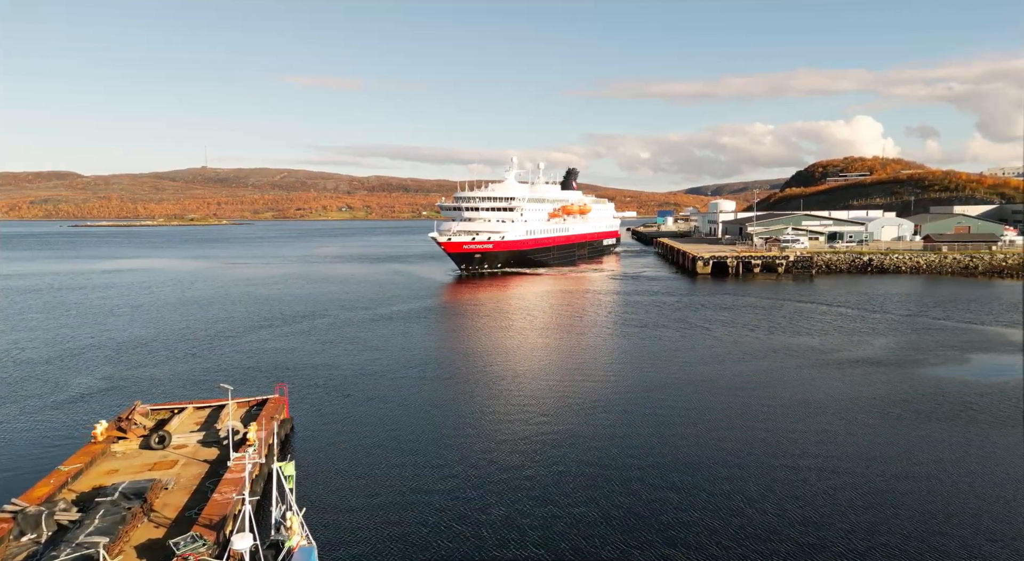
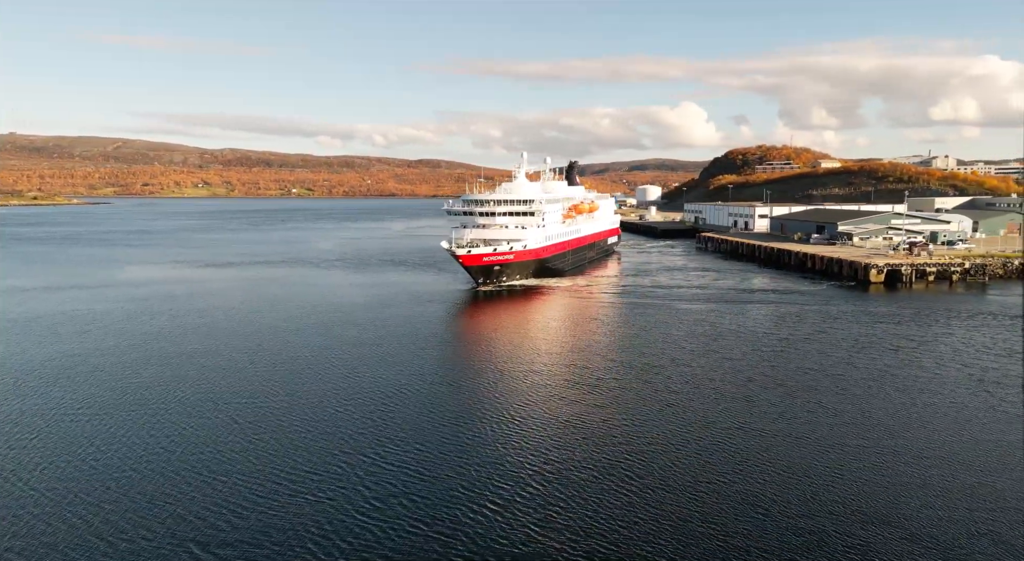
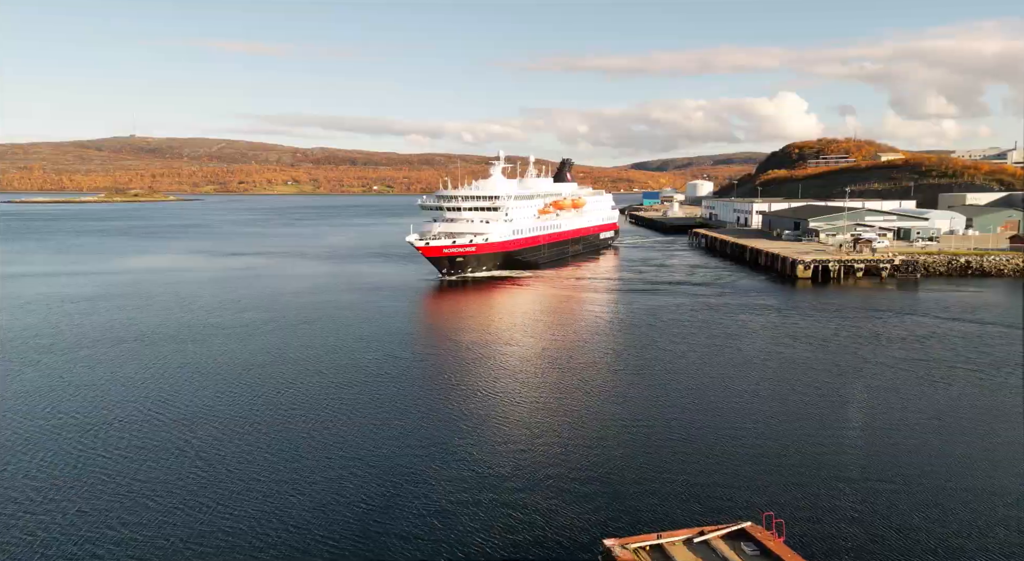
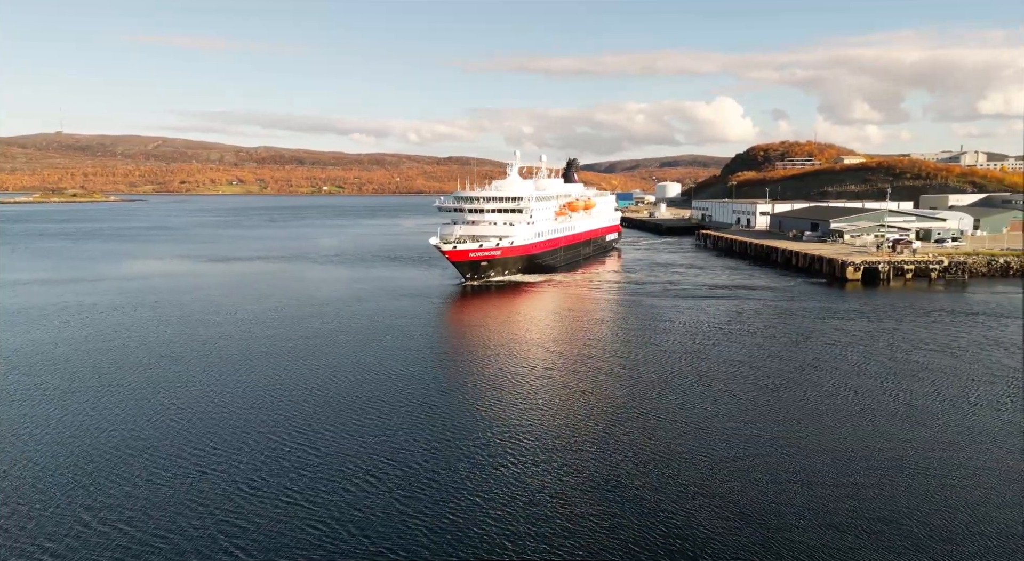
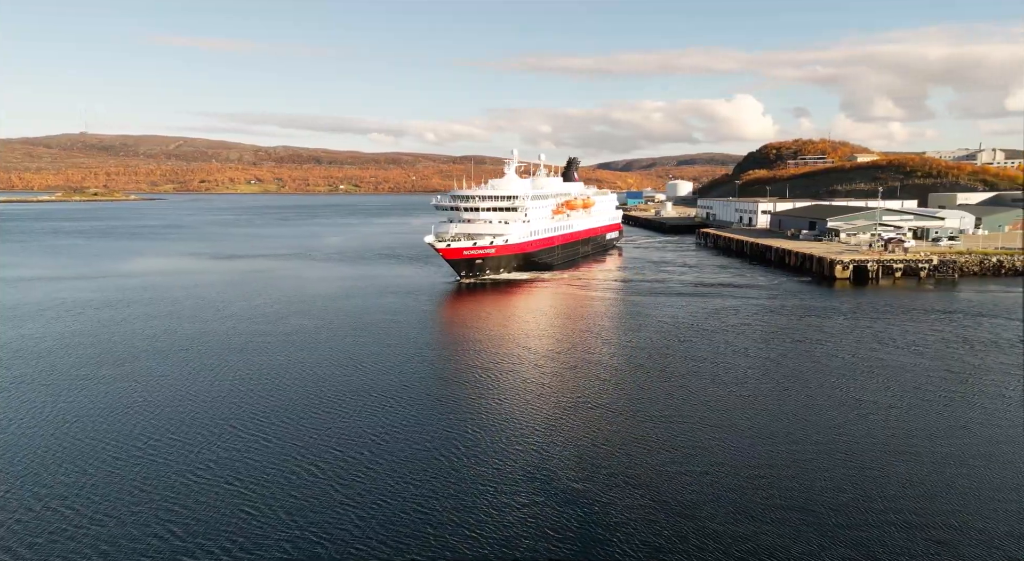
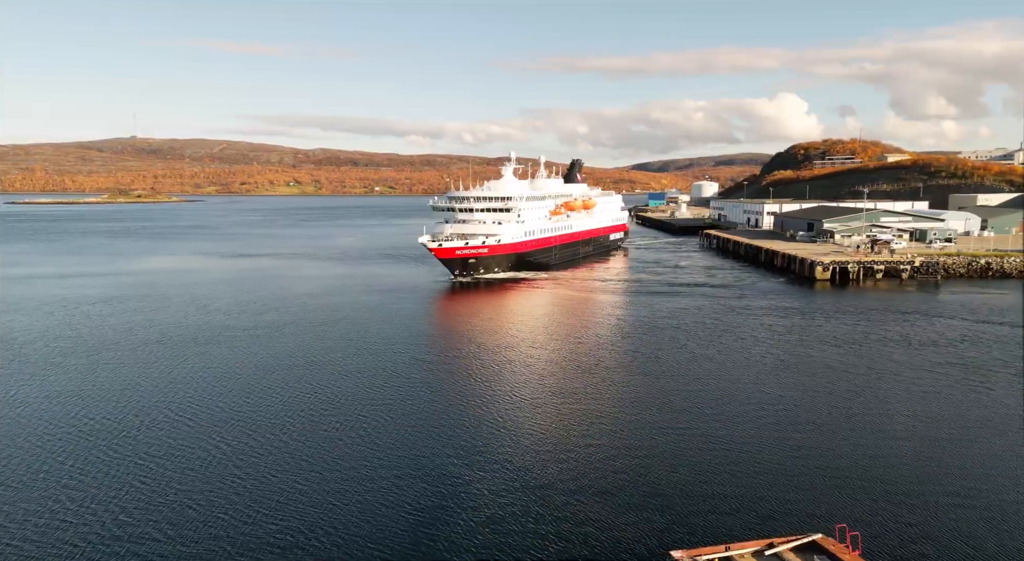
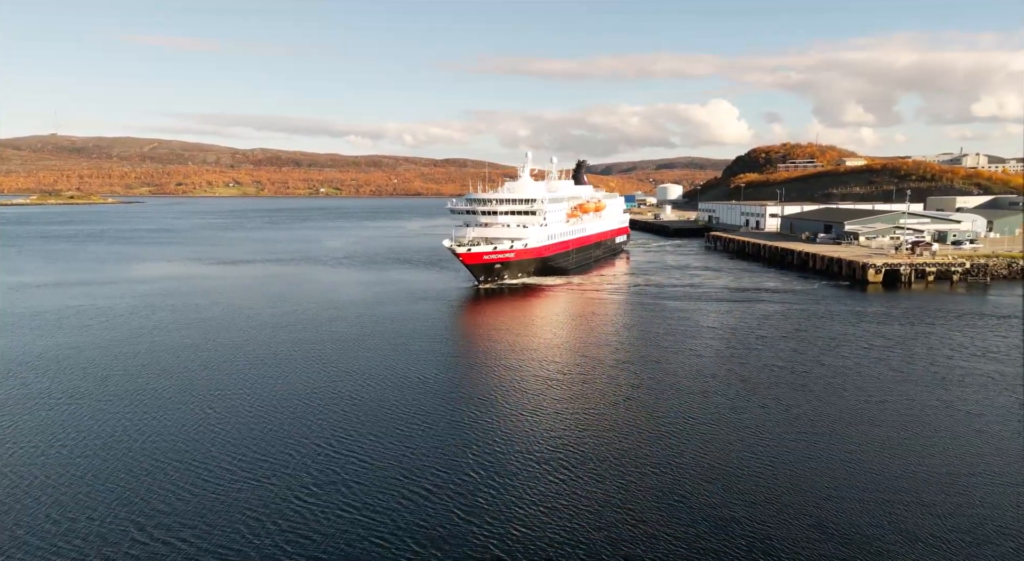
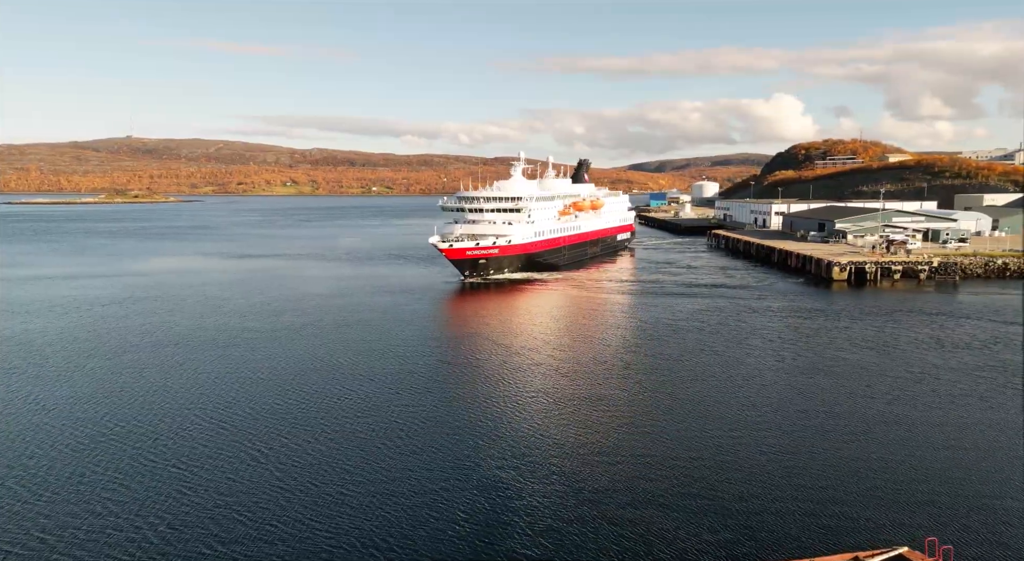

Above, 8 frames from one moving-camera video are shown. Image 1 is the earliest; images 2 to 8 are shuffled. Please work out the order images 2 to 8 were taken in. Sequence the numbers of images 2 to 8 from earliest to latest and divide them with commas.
3, 6, 8, 5, 4, 7, 2
